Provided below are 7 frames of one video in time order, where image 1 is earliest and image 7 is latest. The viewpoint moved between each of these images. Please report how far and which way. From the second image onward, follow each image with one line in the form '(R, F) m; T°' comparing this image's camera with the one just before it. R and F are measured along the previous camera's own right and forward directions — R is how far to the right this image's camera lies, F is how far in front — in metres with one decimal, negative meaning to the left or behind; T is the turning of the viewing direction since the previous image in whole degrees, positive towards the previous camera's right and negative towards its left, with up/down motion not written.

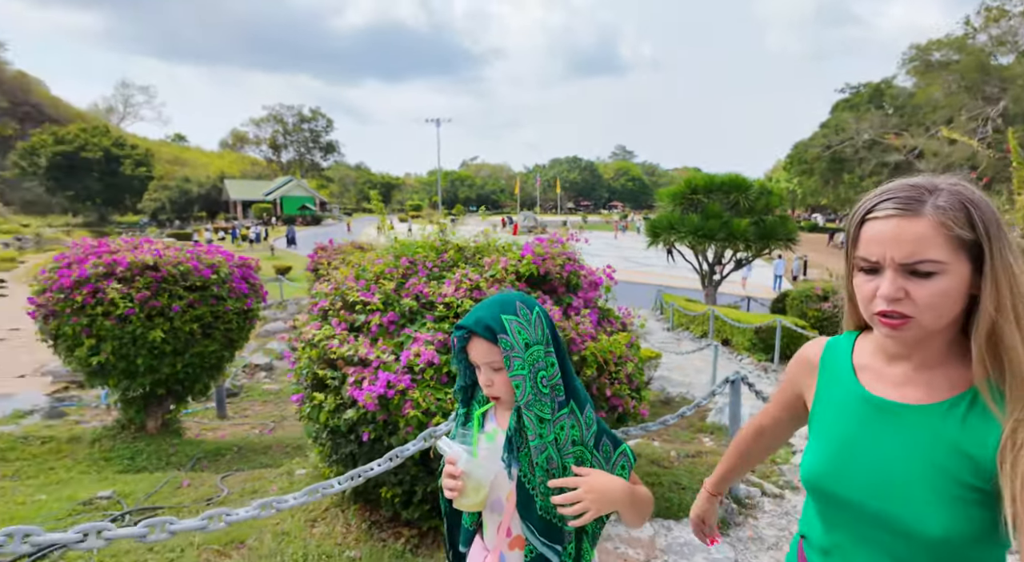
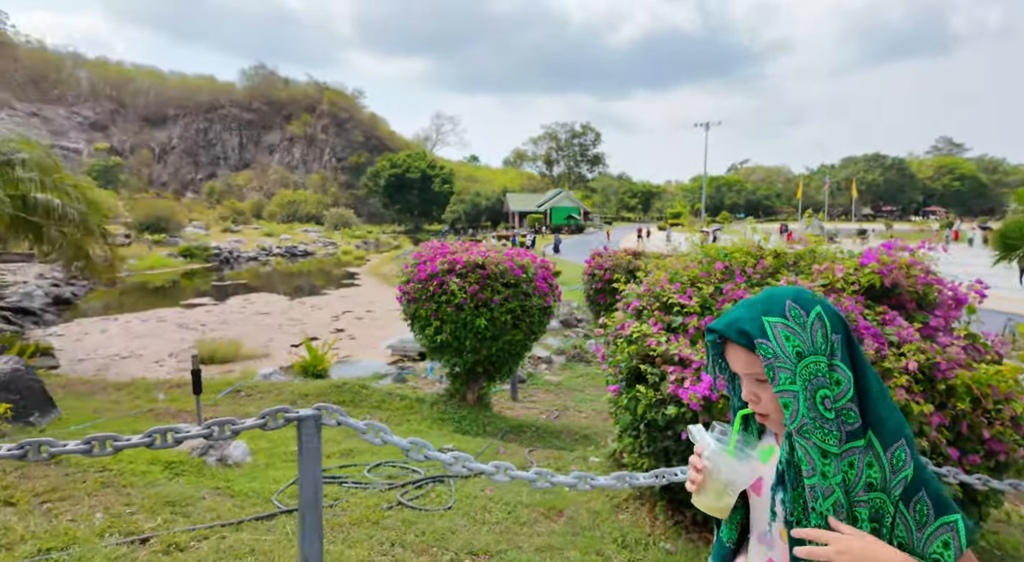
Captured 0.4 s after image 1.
(-0.2, -0.1) m; -27°
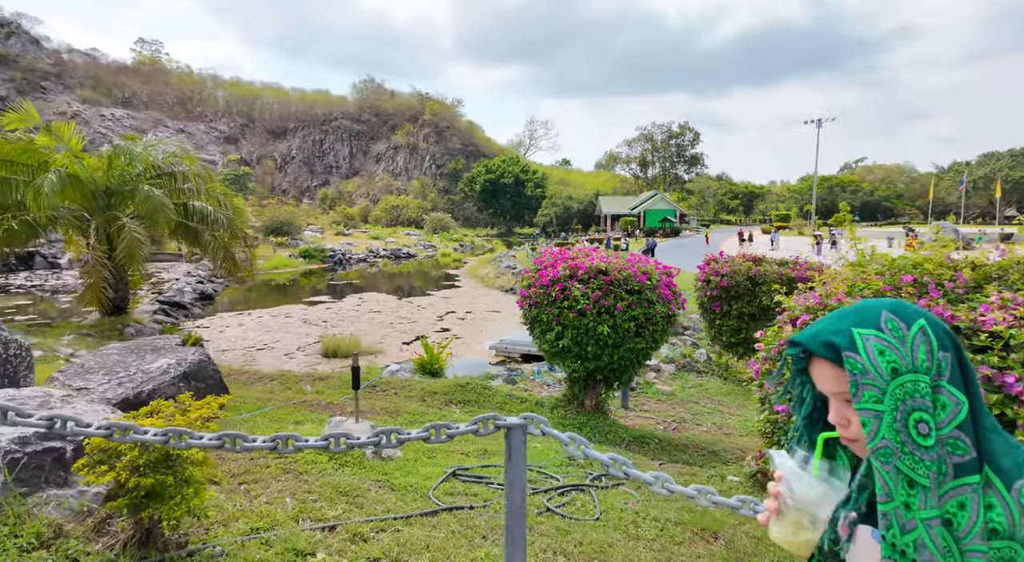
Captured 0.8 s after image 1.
(-0.2, 0.0) m; -10°
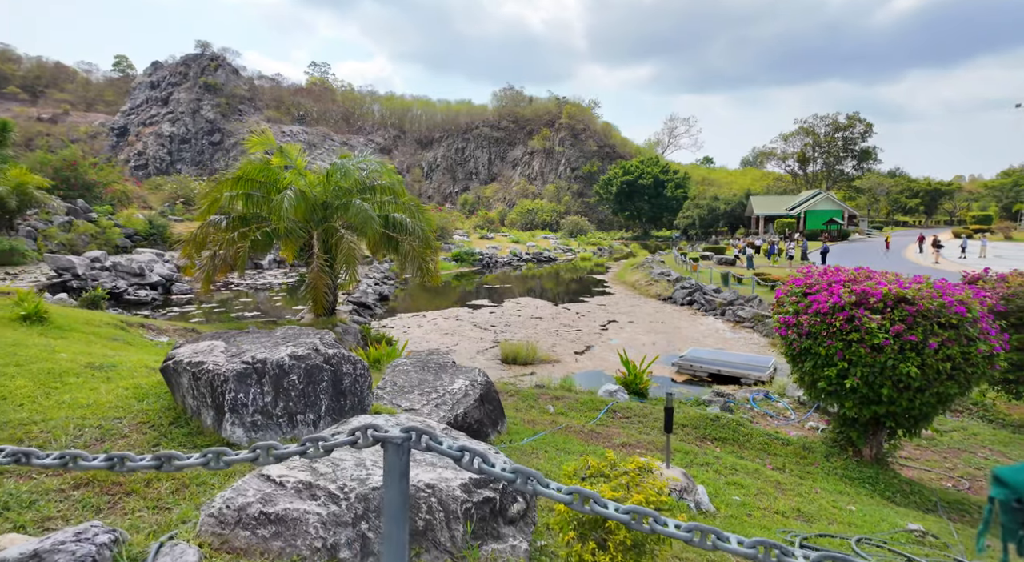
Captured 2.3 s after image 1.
(-0.8, +0.1) m; -14°
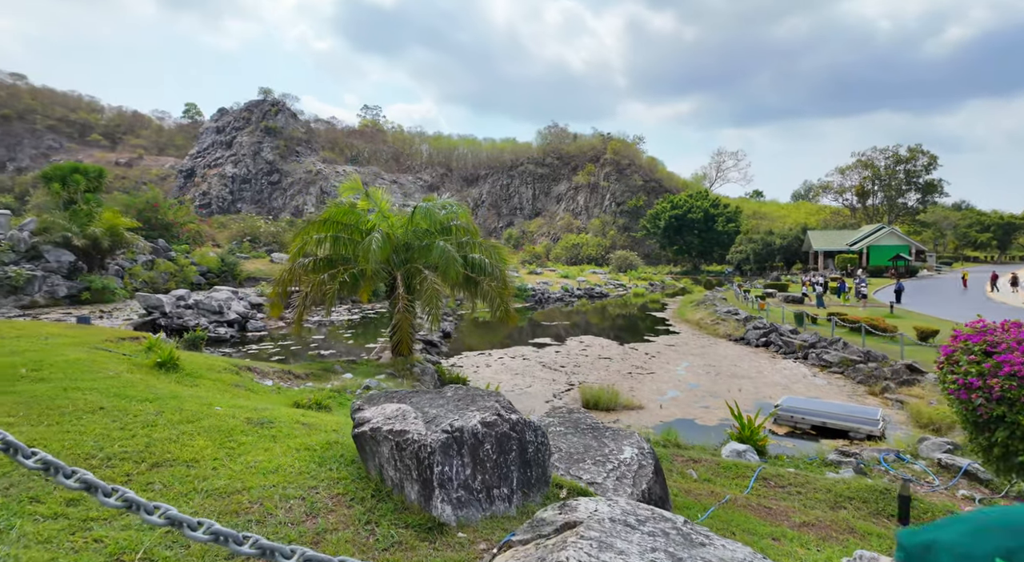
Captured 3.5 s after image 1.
(-0.7, +0.1) m; -4°
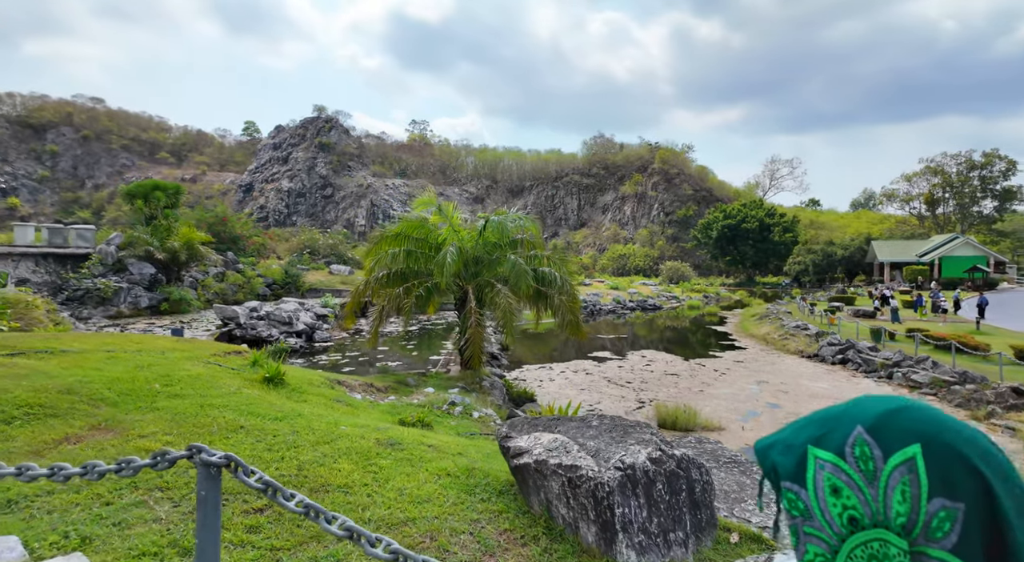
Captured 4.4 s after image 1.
(-0.5, +0.1) m; -5°
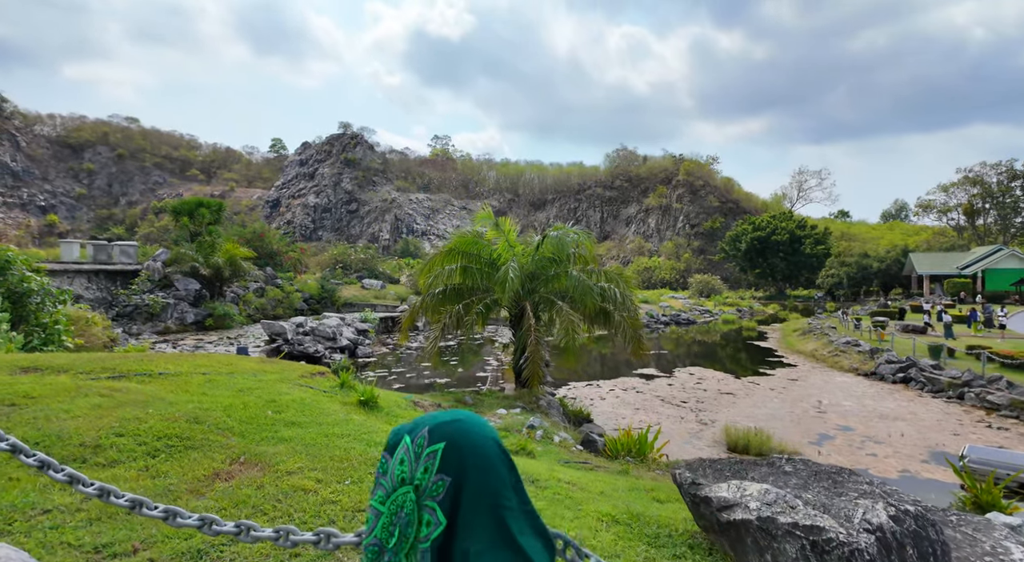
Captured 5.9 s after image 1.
(-0.7, +0.2) m; -2°
